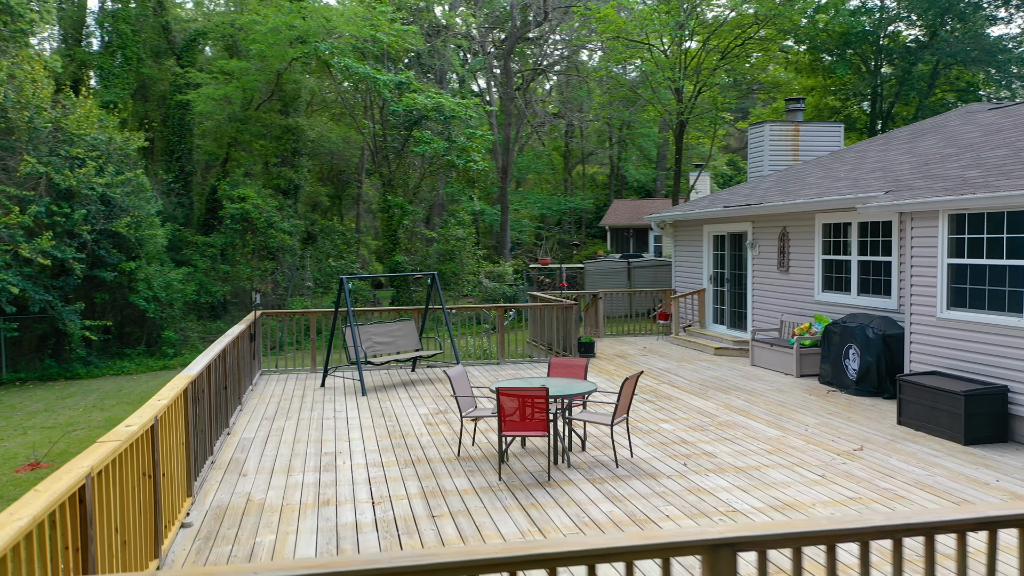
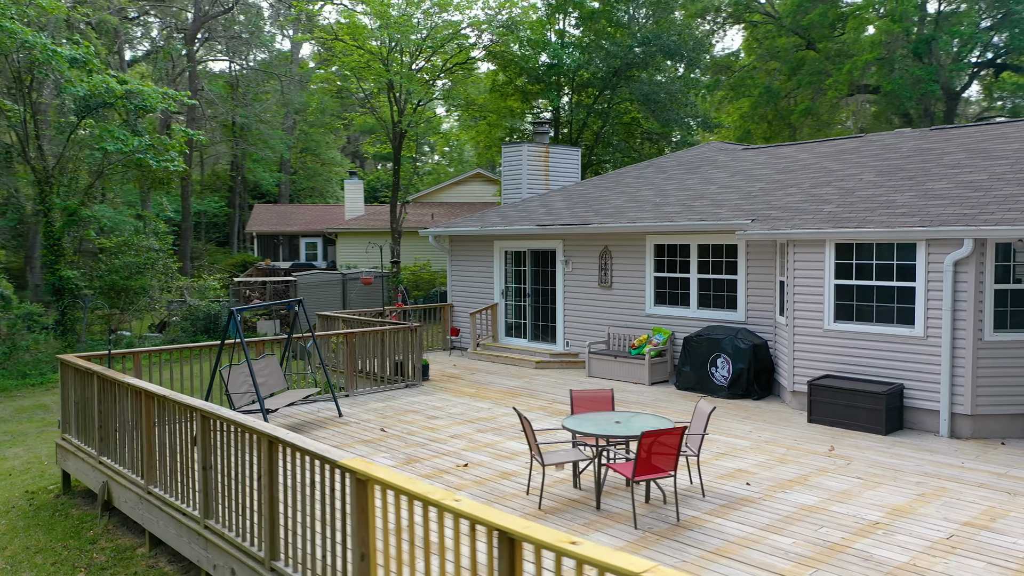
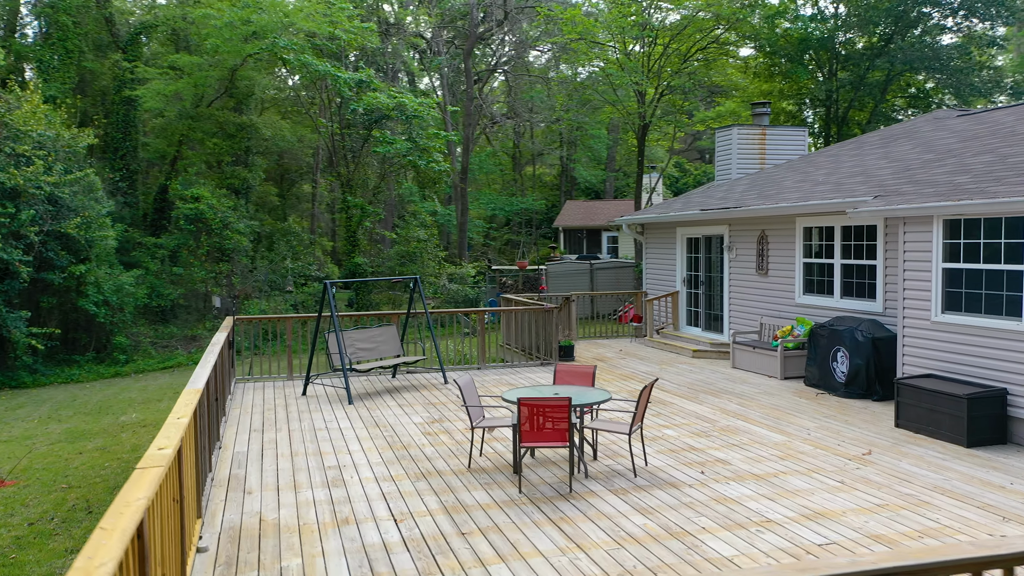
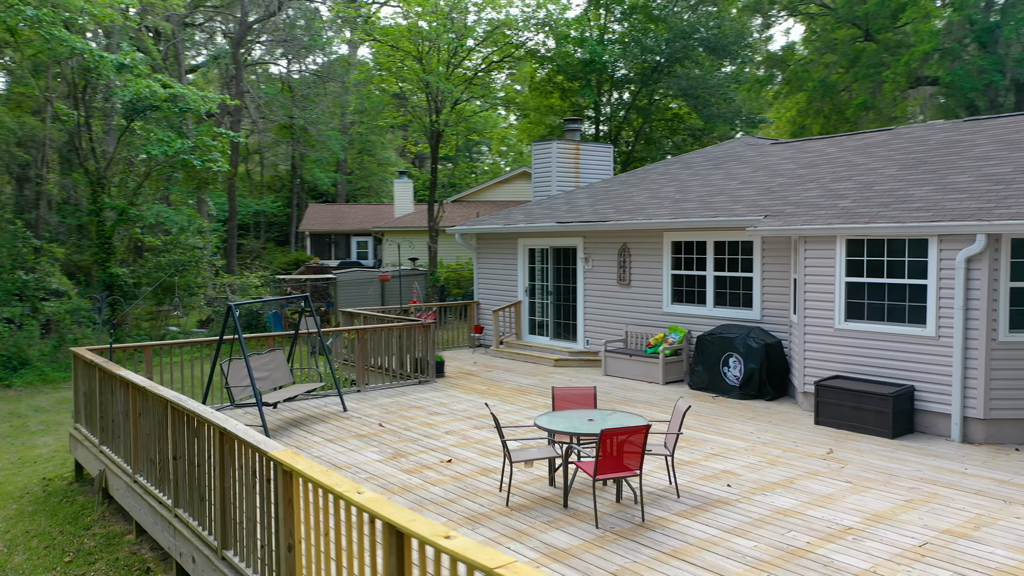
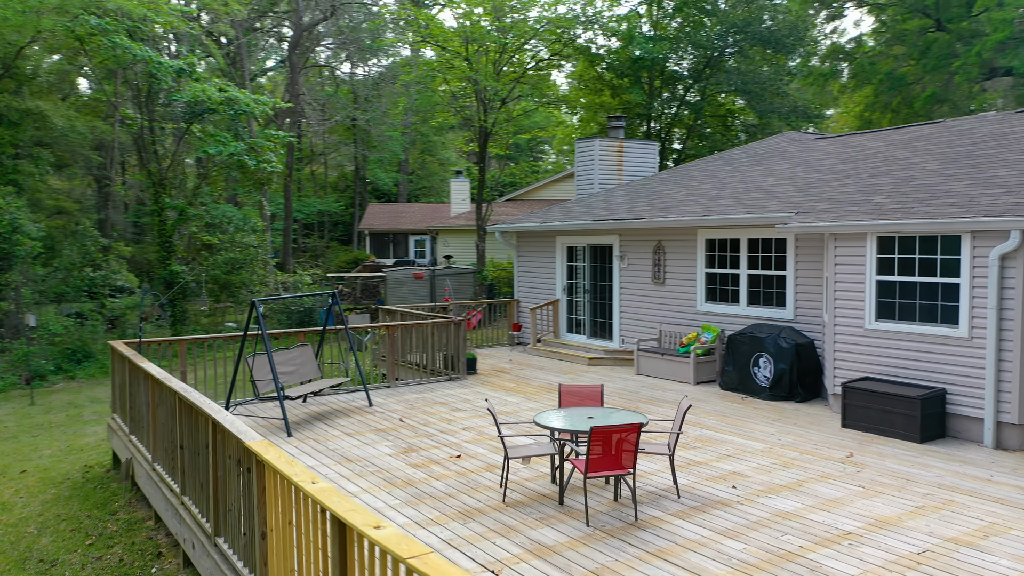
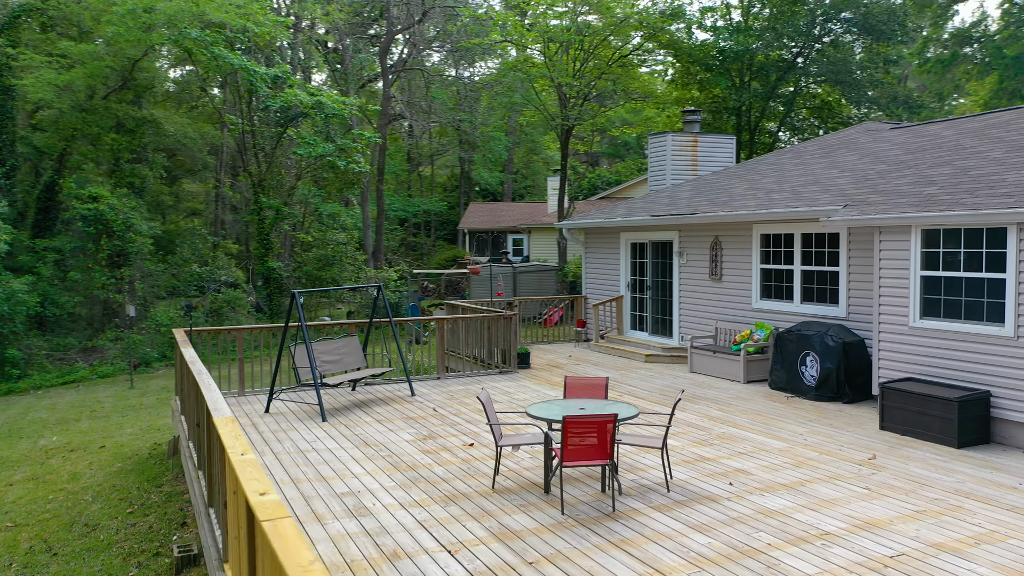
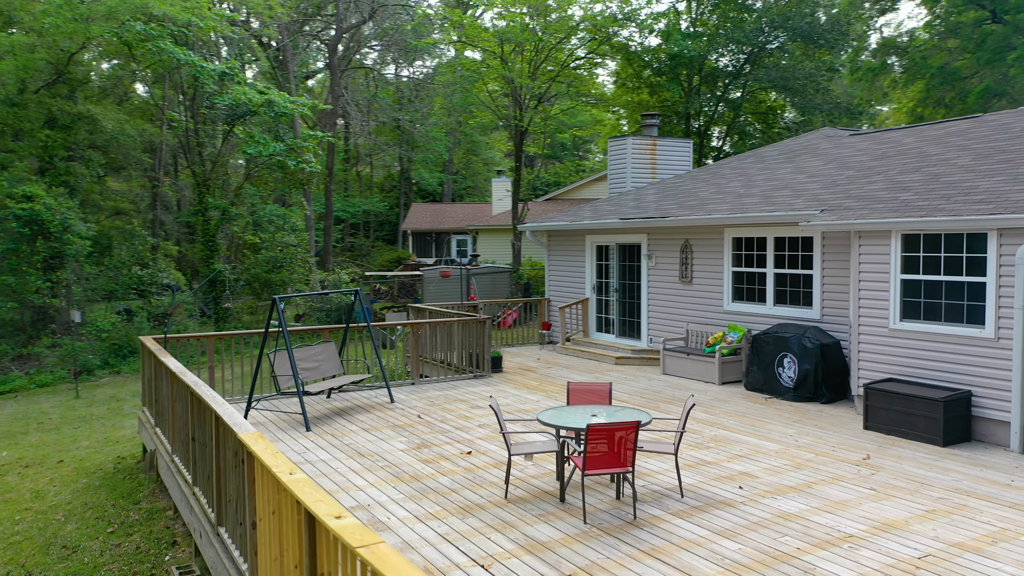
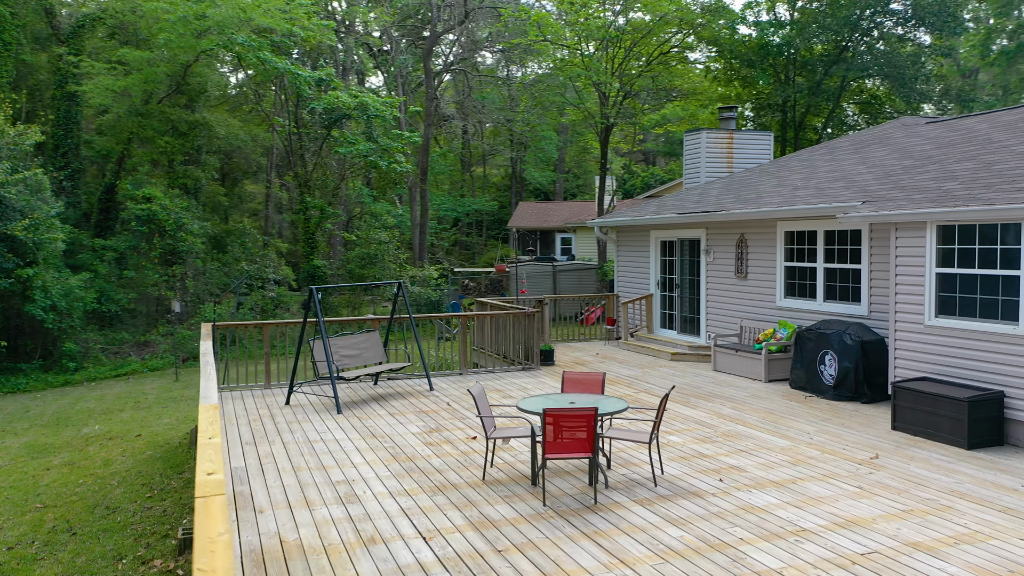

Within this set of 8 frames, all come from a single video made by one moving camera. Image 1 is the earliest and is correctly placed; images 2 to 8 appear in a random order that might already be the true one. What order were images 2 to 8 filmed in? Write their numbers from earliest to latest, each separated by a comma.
3, 8, 6, 7, 5, 4, 2
